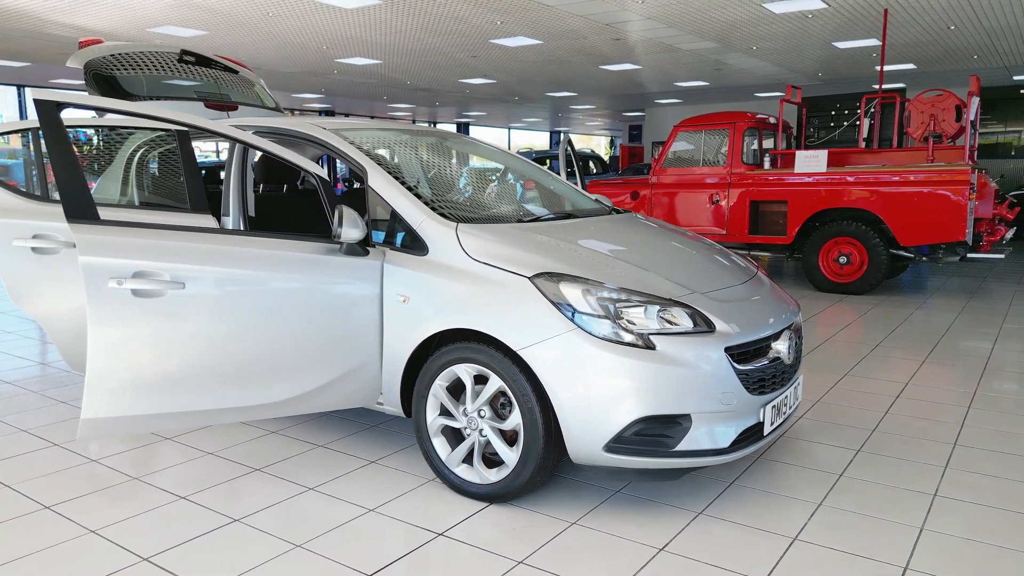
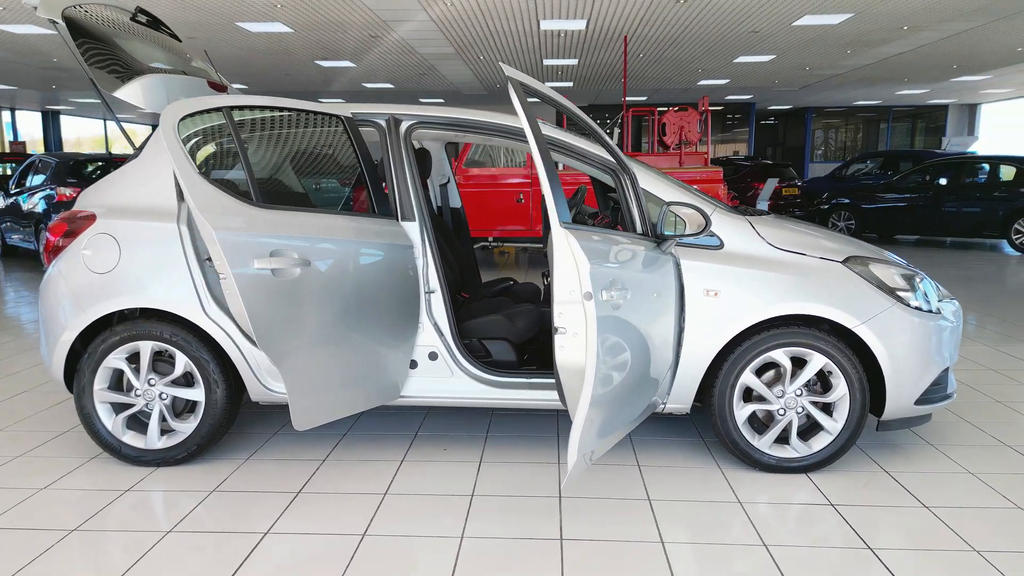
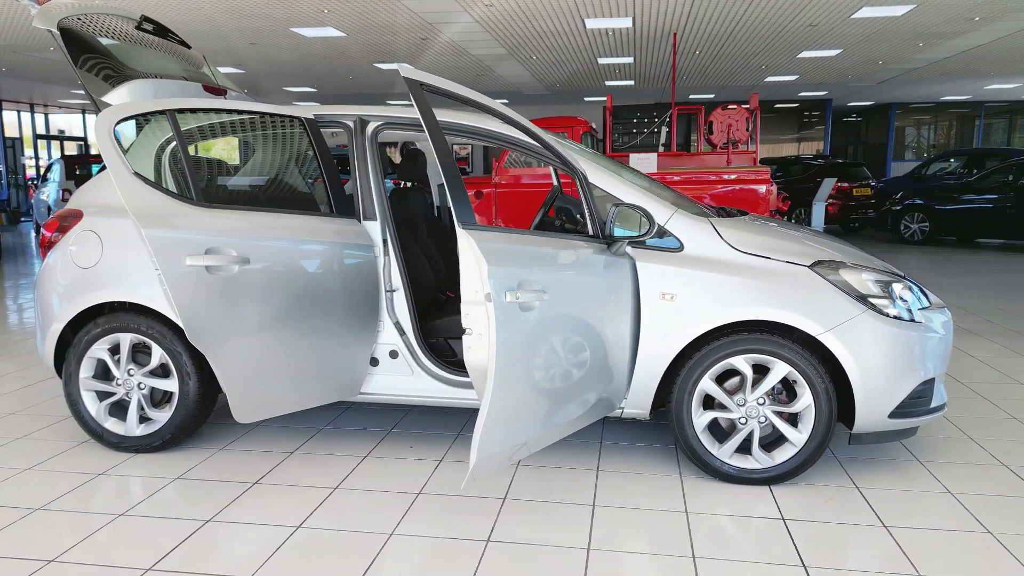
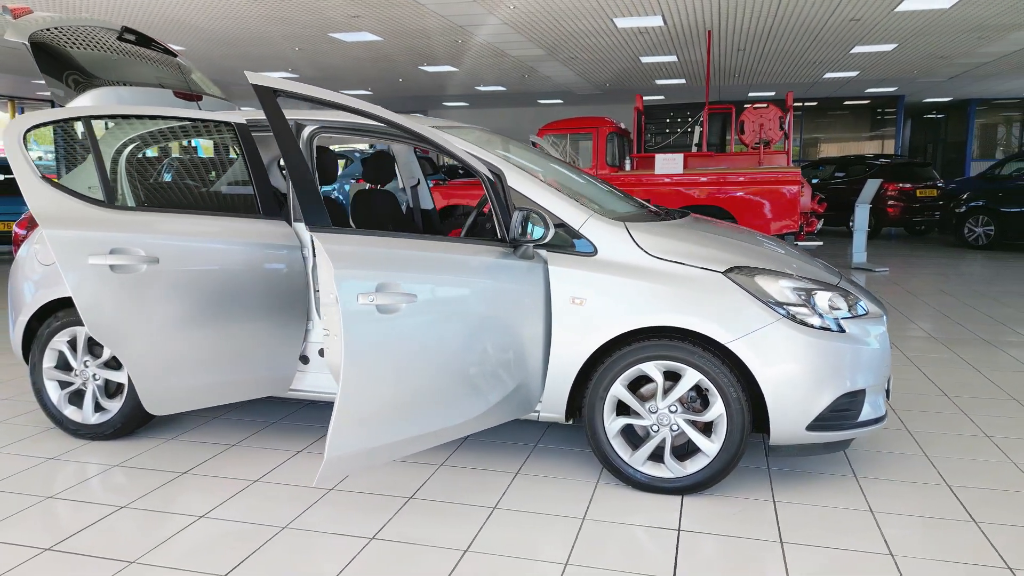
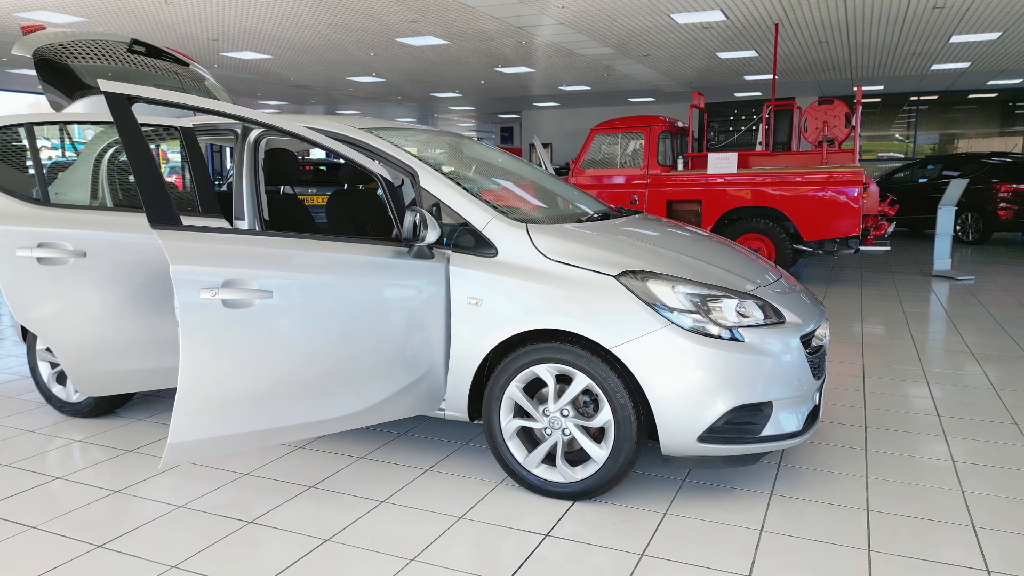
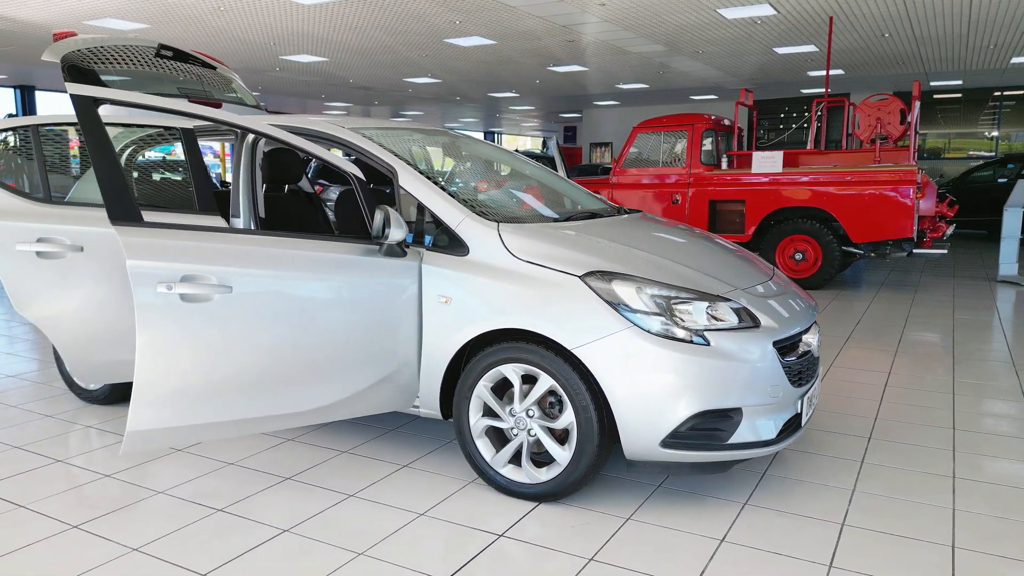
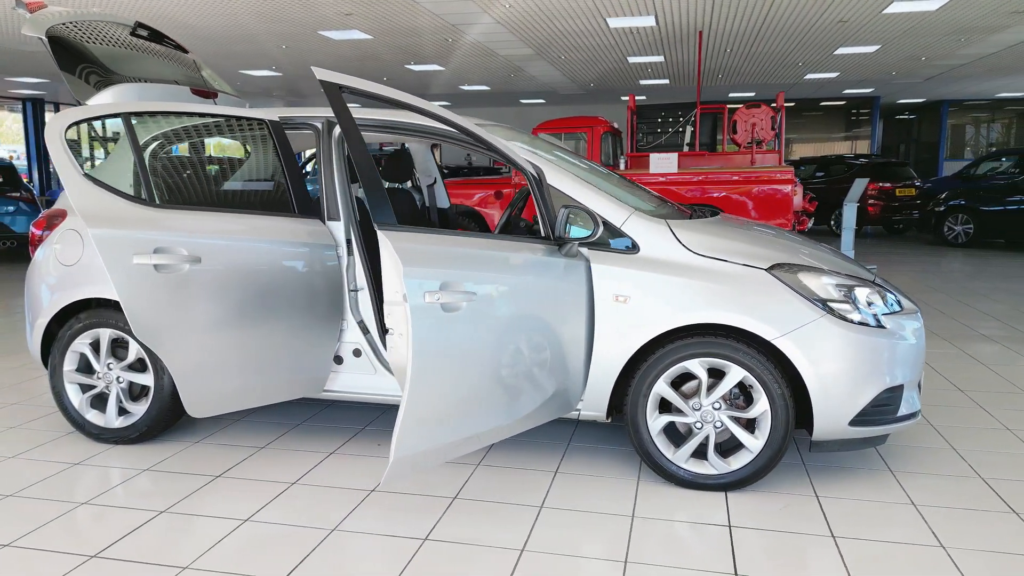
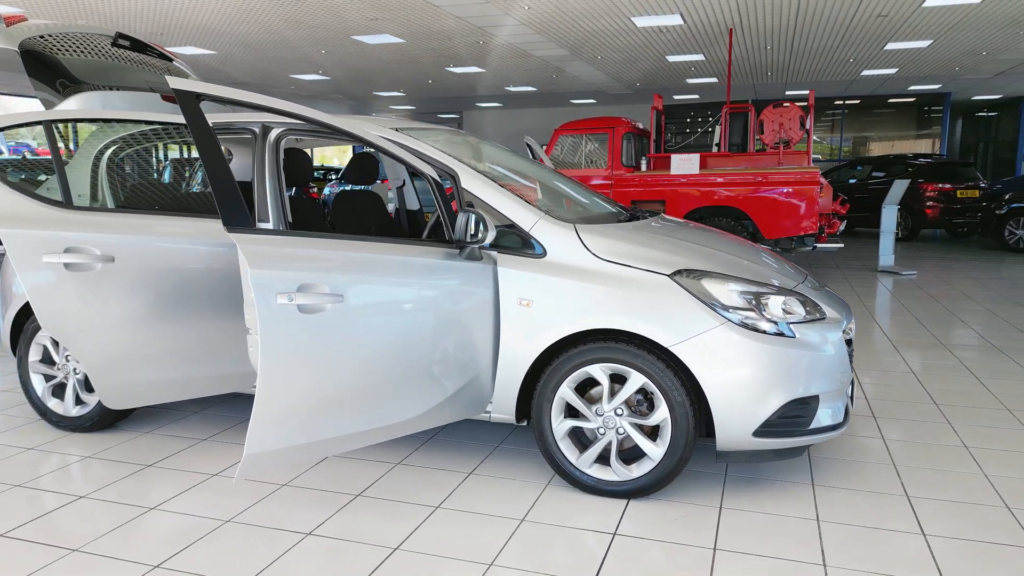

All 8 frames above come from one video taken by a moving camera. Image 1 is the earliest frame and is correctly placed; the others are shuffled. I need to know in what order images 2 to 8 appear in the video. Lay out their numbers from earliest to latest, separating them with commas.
6, 5, 8, 4, 7, 3, 2
